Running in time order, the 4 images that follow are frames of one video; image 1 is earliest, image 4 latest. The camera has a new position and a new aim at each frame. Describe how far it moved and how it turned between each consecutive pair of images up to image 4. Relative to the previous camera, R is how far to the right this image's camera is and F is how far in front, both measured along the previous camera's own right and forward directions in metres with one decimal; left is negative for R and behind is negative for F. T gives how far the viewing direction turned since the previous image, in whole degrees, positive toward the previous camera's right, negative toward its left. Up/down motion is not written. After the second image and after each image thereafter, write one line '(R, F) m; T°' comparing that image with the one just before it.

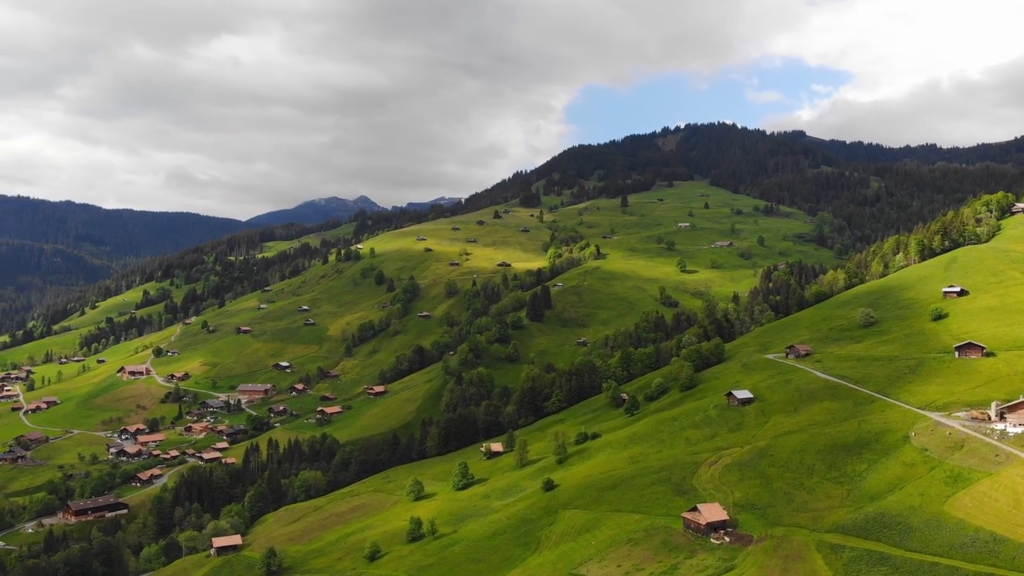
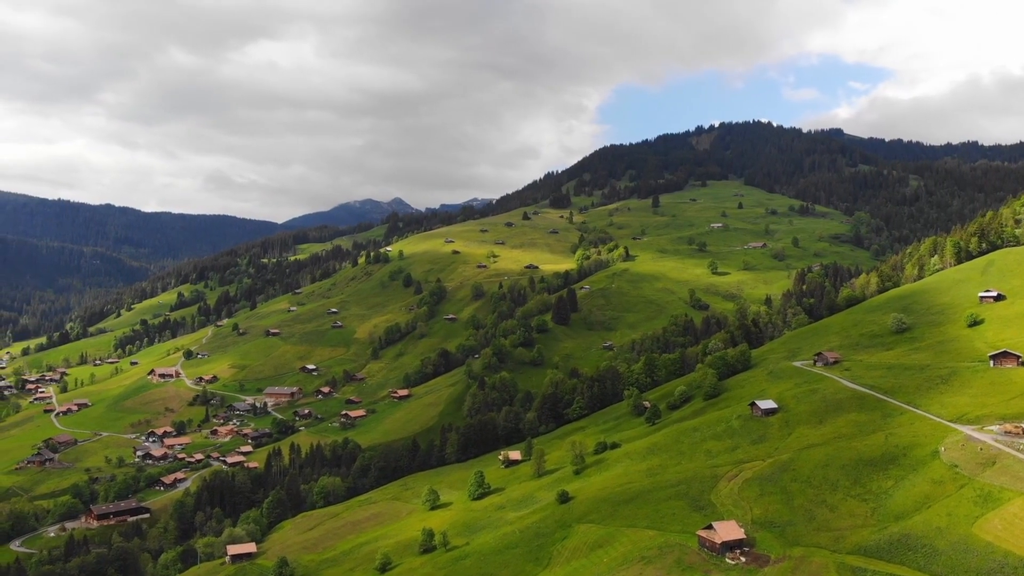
(+2.1, +1.4) m; -2°
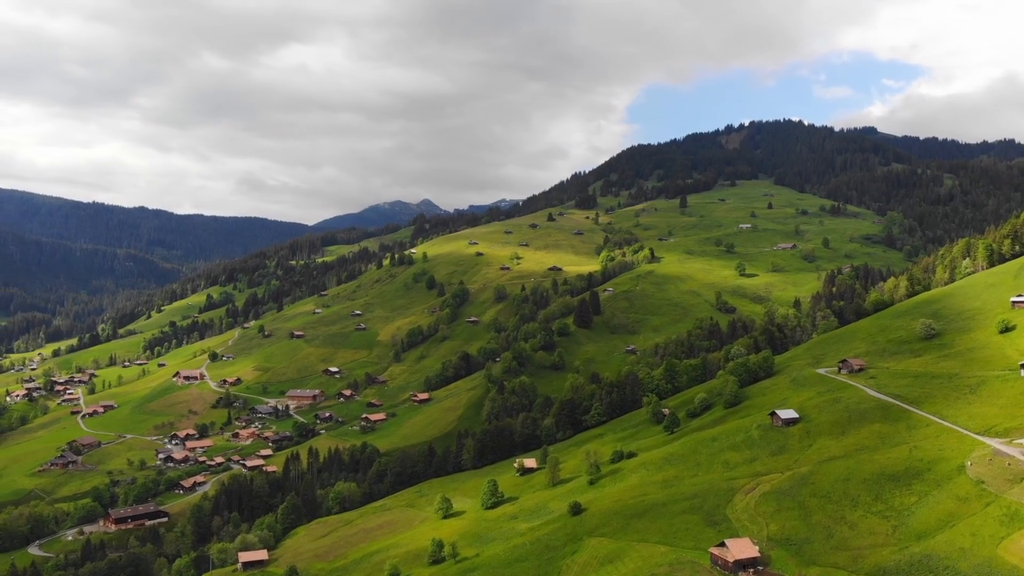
(+1.9, +1.2) m; -2°
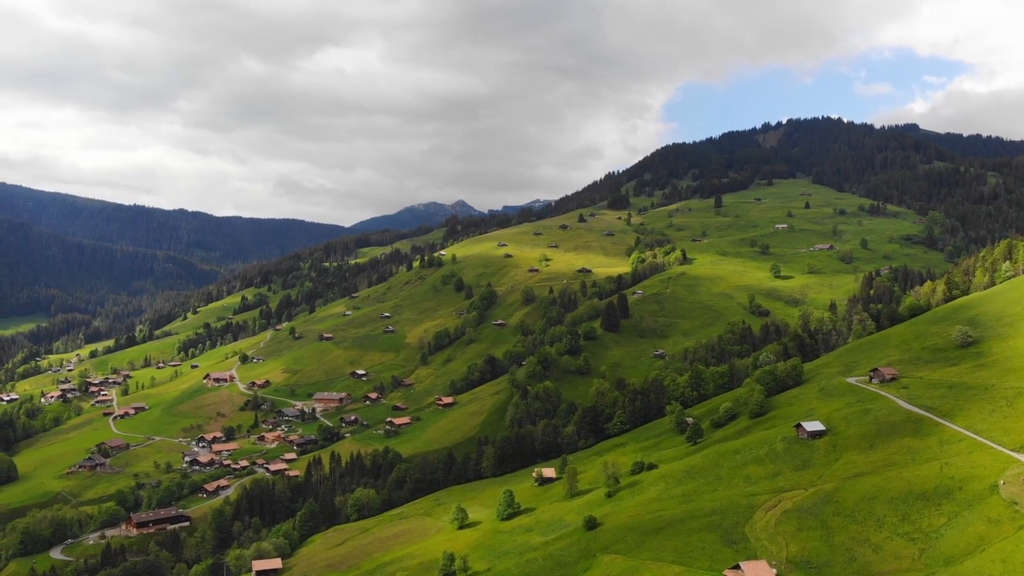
(+2.4, +1.4) m; -3°
